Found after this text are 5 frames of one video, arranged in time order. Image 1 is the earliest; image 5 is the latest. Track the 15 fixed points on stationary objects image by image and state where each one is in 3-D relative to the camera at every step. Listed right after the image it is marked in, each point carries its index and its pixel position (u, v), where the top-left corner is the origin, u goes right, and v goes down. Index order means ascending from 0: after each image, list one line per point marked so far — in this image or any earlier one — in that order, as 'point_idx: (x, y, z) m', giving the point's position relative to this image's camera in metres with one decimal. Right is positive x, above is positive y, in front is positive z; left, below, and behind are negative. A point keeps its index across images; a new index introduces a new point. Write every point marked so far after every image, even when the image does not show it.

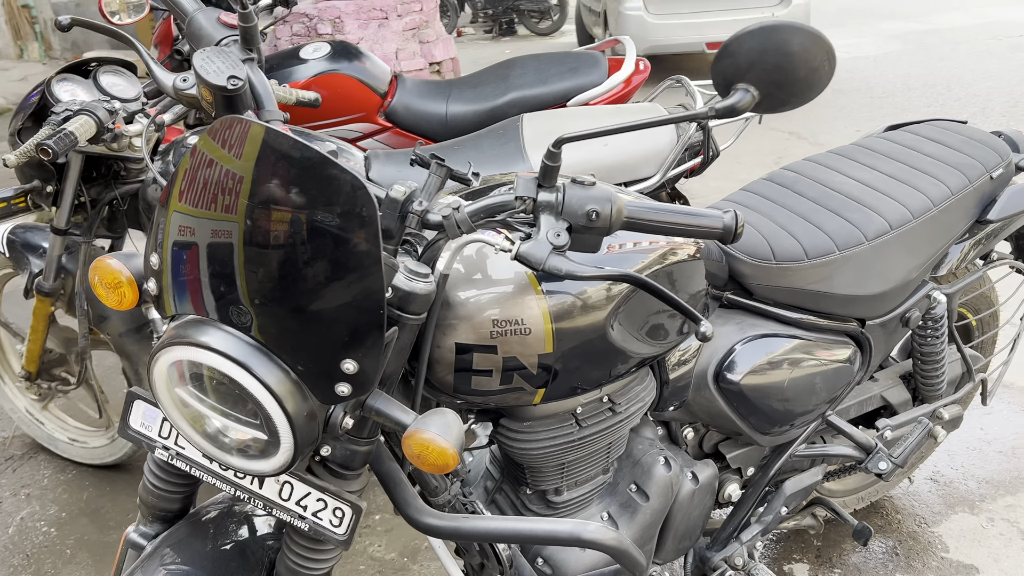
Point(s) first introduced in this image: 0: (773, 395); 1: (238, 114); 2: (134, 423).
0: (+0.5, -0.2, +1.6) m
1: (-0.4, +0.2, +1.1) m
2: (-0.5, -0.2, +1.2) m
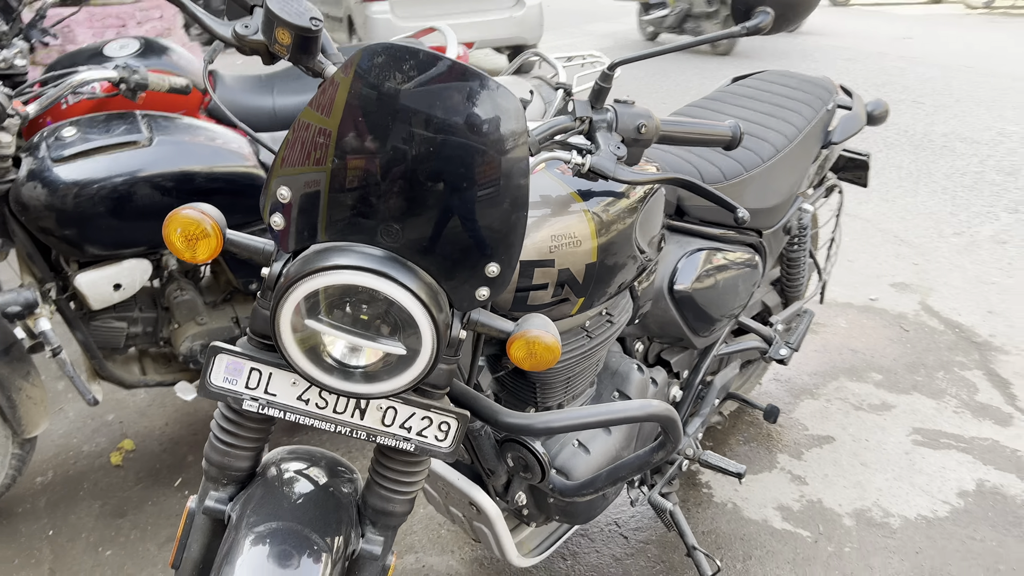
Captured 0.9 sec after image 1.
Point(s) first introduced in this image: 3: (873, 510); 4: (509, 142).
0: (+0.5, 0.0, +1.9) m
1: (-0.3, +0.3, +1.1) m
2: (-0.4, -0.1, +1.2) m
3: (+1.0, -0.6, +2.2) m
4: (0.0, +0.2, +1.1) m
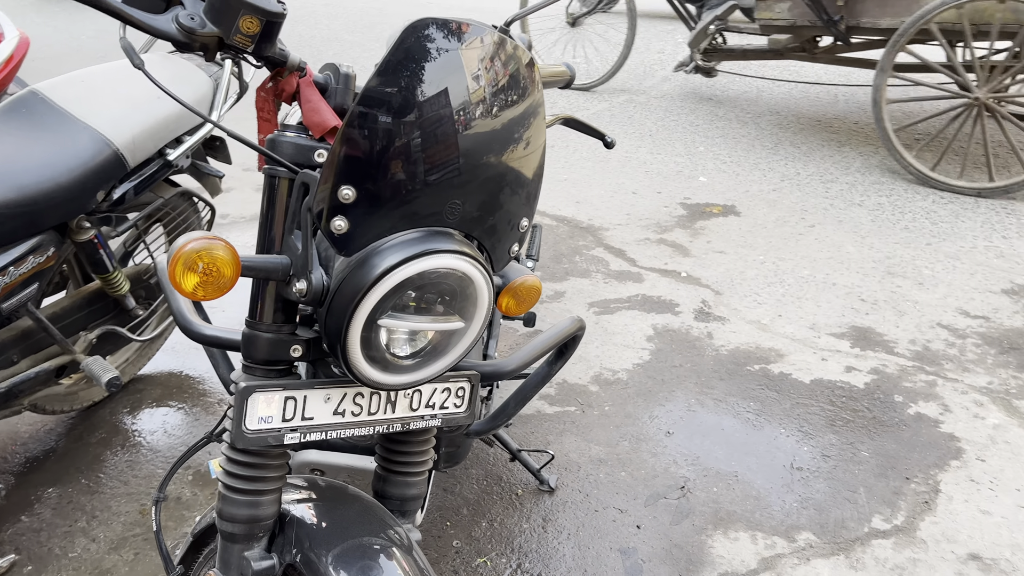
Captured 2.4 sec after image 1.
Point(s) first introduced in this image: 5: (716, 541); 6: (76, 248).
0: (0.0, +0.1, +2.1) m
1: (-0.3, +0.3, +1.0) m
2: (-0.3, -0.2, +1.1) m
3: (+0.3, -0.3, +2.7) m
4: (-0.1, +0.2, +1.2) m
5: (+0.5, -0.6, +2.1) m
6: (-1.1, +0.1, +2.2) m
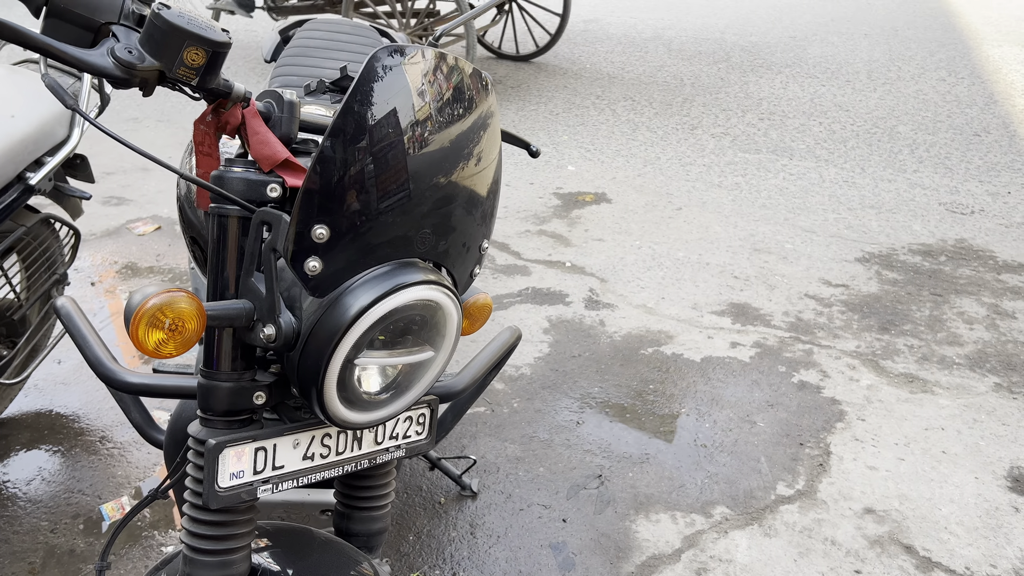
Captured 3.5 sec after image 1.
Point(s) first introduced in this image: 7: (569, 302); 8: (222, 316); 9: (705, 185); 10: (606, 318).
0: (-0.3, +0.1, +2.0) m
1: (-0.3, +0.2, +1.0) m
2: (-0.3, -0.2, +1.0) m
3: (0.0, -0.3, +2.7) m
4: (-0.1, +0.2, +1.1) m
5: (+0.3, -0.6, +2.1) m
6: (-1.4, 0.0, +2.0) m
7: (+0.2, -0.1, +3.1) m
8: (-0.3, 0.0, +1.0) m
9: (+0.9, +0.5, +4.1) m
10: (+0.3, -0.1, +3.0) m
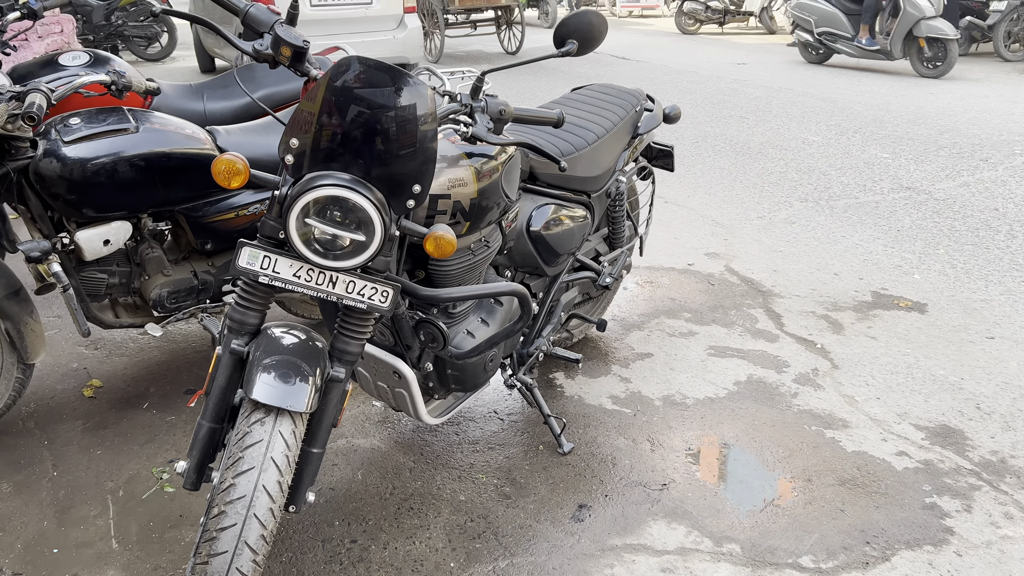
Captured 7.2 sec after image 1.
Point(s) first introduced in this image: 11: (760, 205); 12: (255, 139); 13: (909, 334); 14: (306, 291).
0: (+0.2, +0.2, +2.7) m
1: (-0.5, +0.5, +1.9) m
2: (-0.6, +0.1, +1.9) m
3: (+0.6, -0.4, +3.1) m
4: (-0.2, +0.4, +1.9) m
5: (+0.4, -0.7, +2.4) m
6: (-0.8, +0.3, +3.3) m
7: (+1.1, -0.3, +3.3) m
8: (-0.6, +0.2, +1.9) m
9: (+2.3, -0.2, +3.6) m
10: (+1.1, -0.4, +3.1) m
11: (+1.6, +0.5, +5.3) m
12: (-0.9, +0.6, +3.1) m
13: (+1.7, -0.2, +3.6) m
14: (-0.5, 0.0, +2.0) m
